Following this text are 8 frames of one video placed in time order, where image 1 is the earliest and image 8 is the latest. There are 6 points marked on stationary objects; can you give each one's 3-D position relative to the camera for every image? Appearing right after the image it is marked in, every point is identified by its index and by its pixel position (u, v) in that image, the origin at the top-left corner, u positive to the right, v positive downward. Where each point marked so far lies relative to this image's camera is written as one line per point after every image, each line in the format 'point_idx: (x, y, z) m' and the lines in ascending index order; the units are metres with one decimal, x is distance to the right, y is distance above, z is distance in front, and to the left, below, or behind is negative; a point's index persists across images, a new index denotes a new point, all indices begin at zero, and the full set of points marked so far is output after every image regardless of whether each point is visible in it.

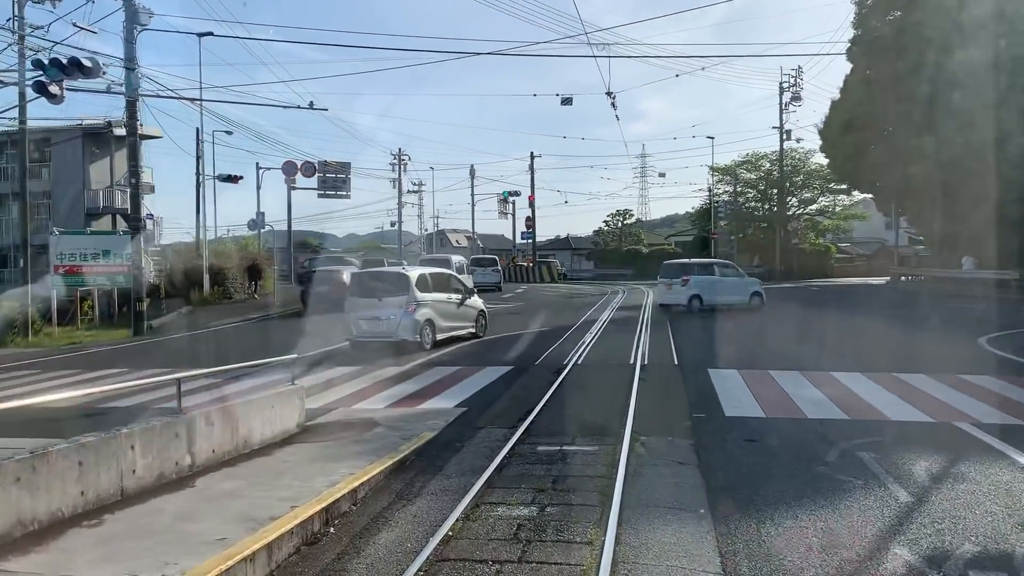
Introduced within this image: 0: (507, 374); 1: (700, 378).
0: (0.0, -1.2, +11.7) m
1: (+2.5, -1.2, +11.5) m
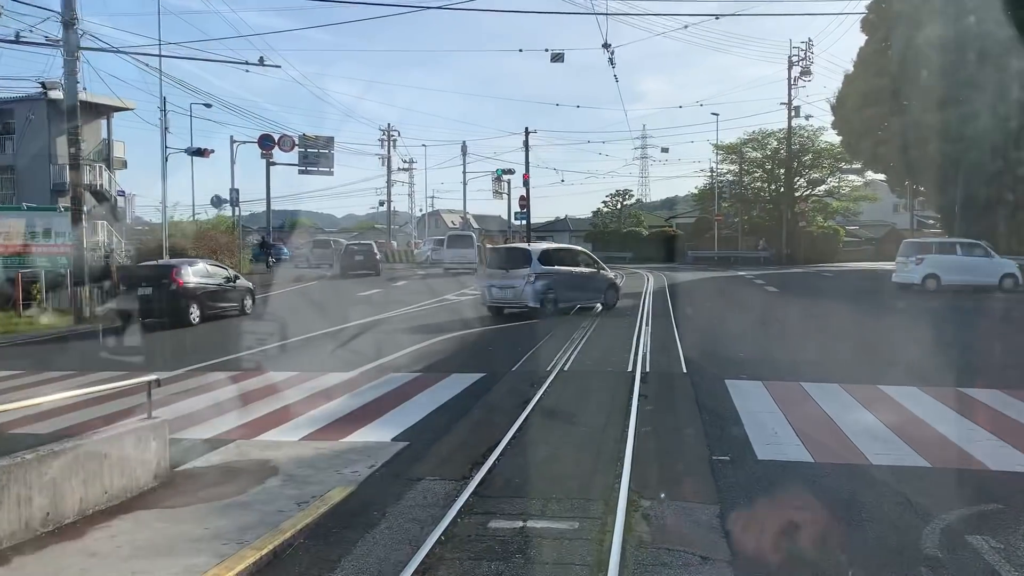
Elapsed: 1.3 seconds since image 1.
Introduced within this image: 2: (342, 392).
0: (-0.4, -1.0, +9.3) m
1: (+2.1, -1.1, +9.1) m
2: (-1.8, -1.1, +9.3) m
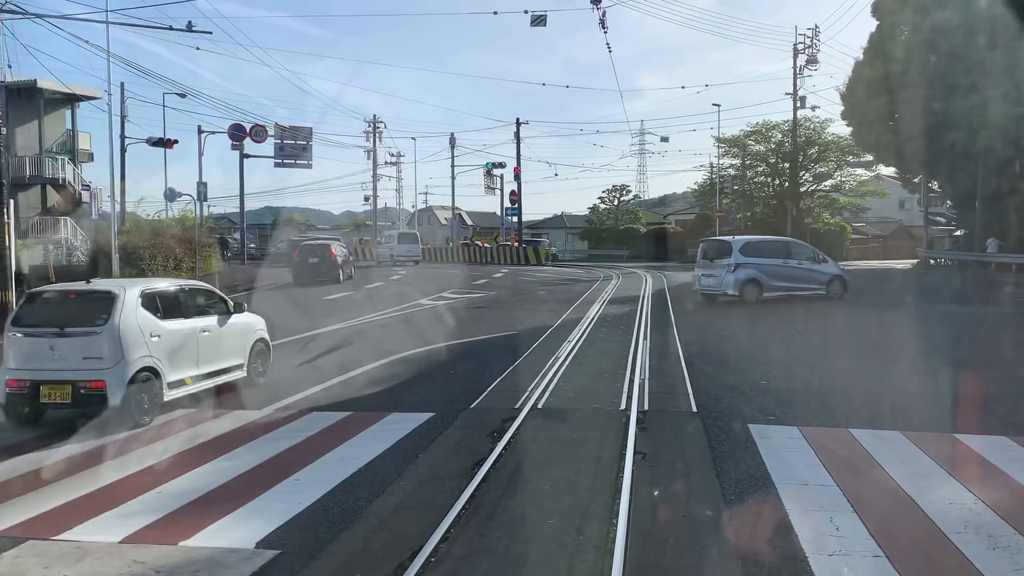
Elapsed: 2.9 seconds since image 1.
0: (-0.7, -1.2, +7.0) m
1: (+1.7, -1.2, +6.8) m
2: (-2.2, -1.2, +6.9) m
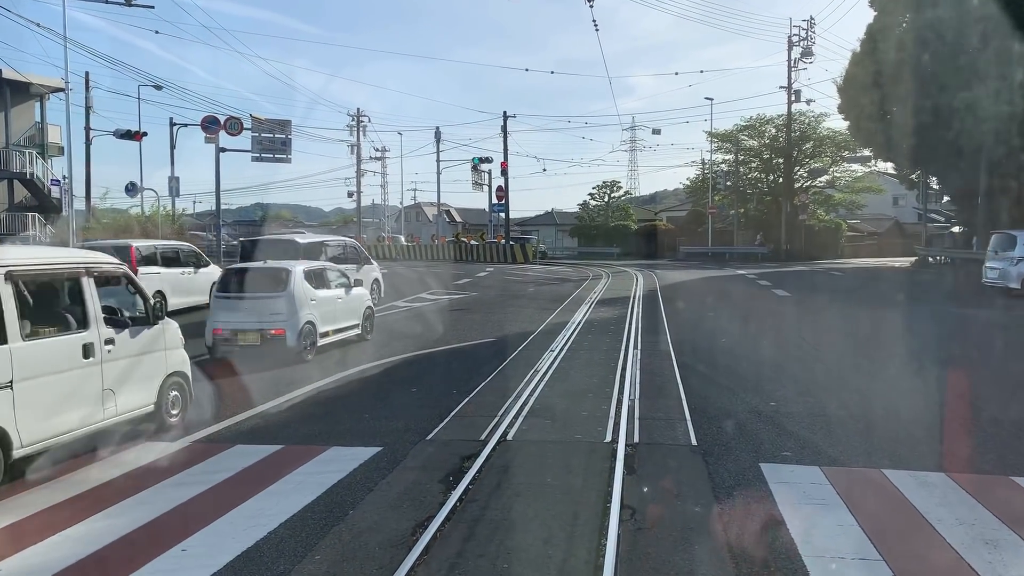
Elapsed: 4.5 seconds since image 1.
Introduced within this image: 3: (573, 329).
0: (-1.0, -1.2, +5.7) m
1: (+1.5, -1.3, +5.5) m
2: (-2.5, -1.3, +5.6) m
3: (+1.1, -0.7, +15.4) m
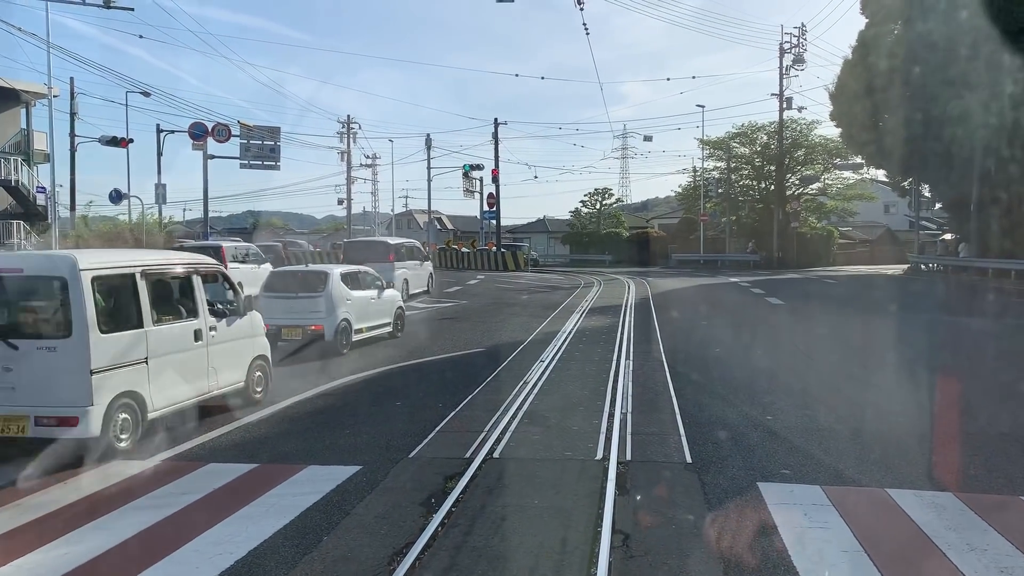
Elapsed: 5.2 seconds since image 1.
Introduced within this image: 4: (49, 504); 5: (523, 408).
0: (-1.1, -1.3, +5.4) m
1: (+1.4, -1.4, +5.3) m
2: (-2.6, -1.4, +5.3) m
3: (+0.9, -0.9, +15.1) m
4: (-2.9, -1.4, +5.6) m
5: (+0.1, -1.2, +8.7) m
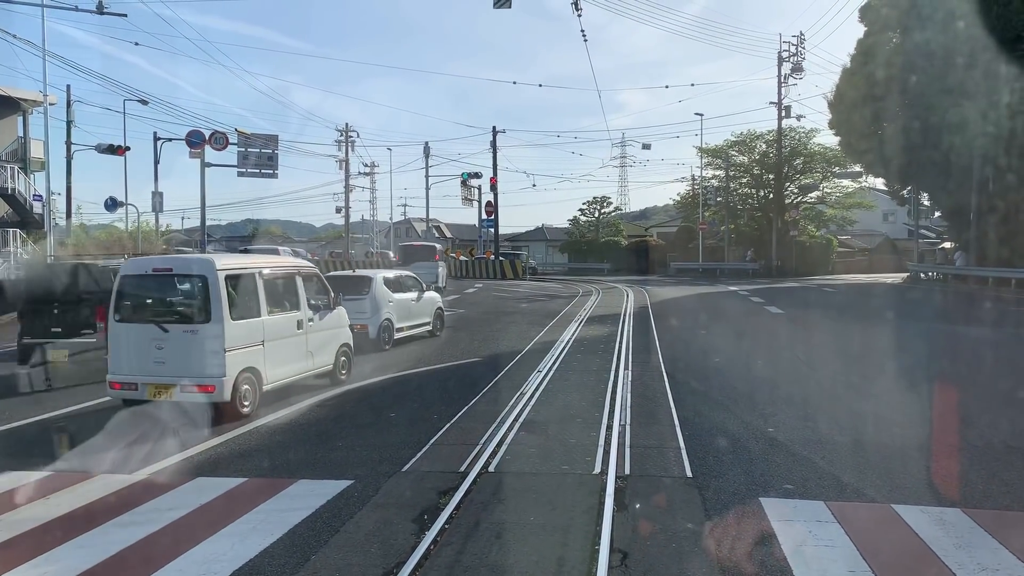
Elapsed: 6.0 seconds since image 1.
0: (-1.1, -1.4, +5.3) m
1: (+1.4, -1.4, +5.1) m
2: (-2.6, -1.4, +5.1) m
3: (+0.8, -1.0, +15.0) m
4: (-2.9, -1.4, +5.4) m
5: (+0.1, -1.3, +8.5) m
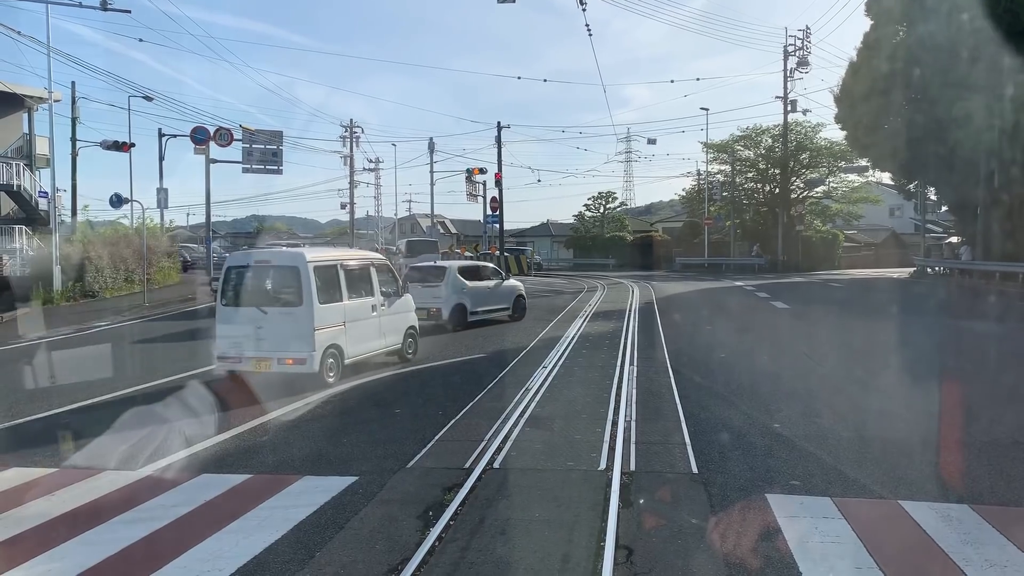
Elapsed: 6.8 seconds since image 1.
0: (-1.1, -1.3, +5.2) m
1: (+1.4, -1.4, +5.1) m
2: (-2.6, -1.4, +5.1) m
3: (+0.9, -0.9, +15.0) m
4: (-2.9, -1.4, +5.5) m
5: (+0.1, -1.2, +8.5) m
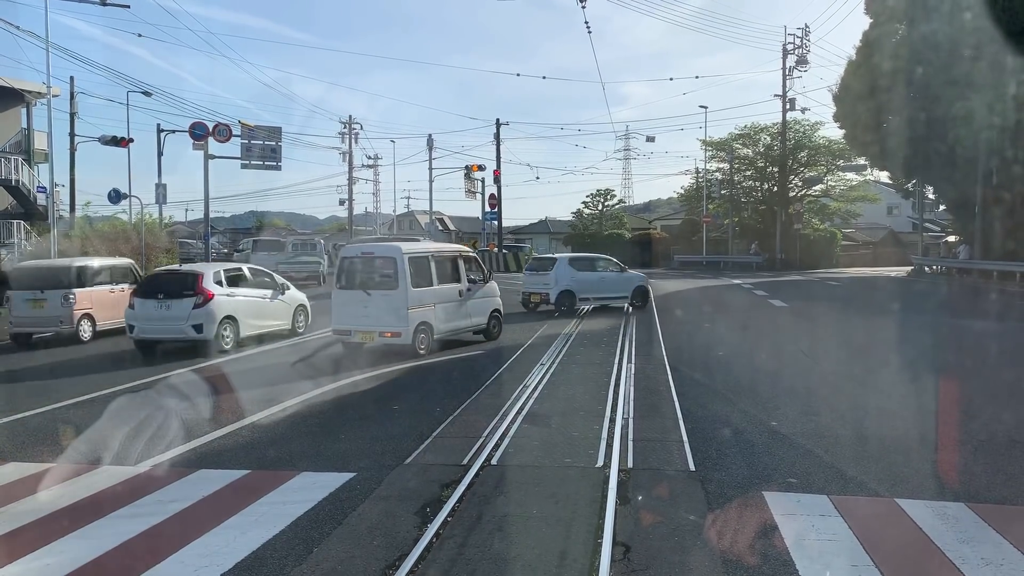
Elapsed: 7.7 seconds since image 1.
0: (-1.1, -1.3, +5.3) m
1: (+1.4, -1.4, +5.1) m
2: (-2.6, -1.4, +5.1) m
3: (+0.9, -0.9, +15.0) m
4: (-2.9, -1.4, +5.5) m
5: (+0.1, -1.2, +8.5) m
